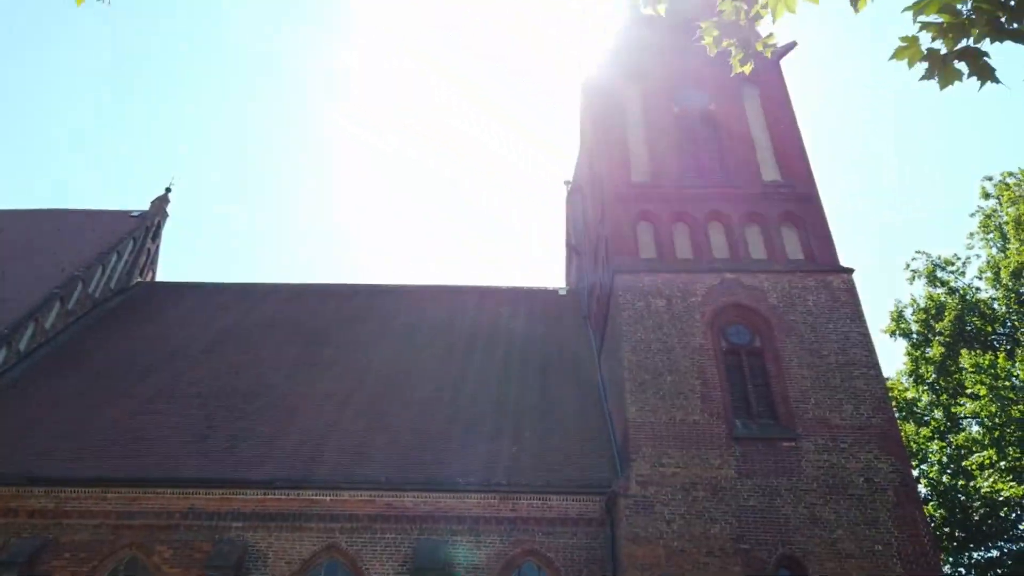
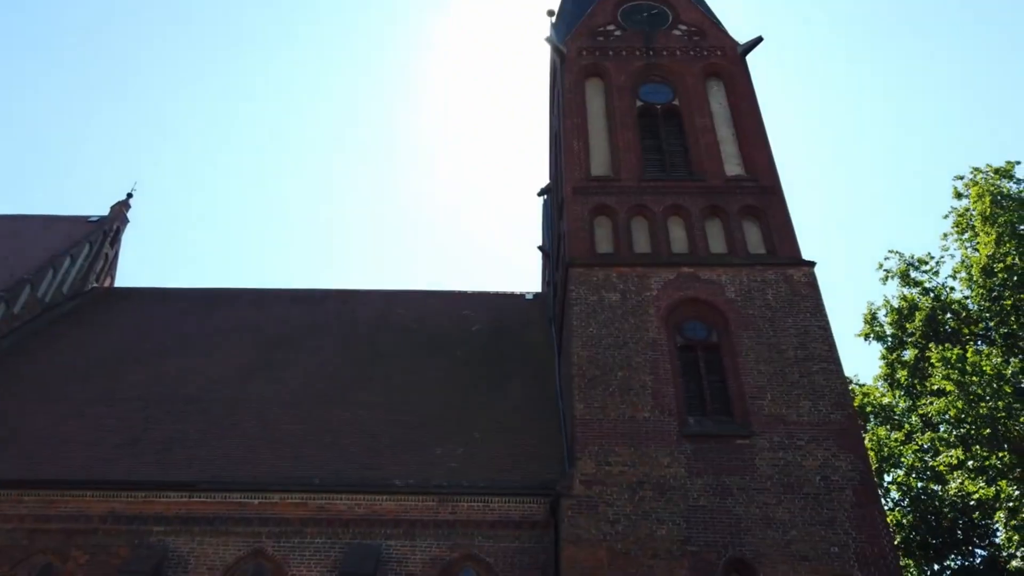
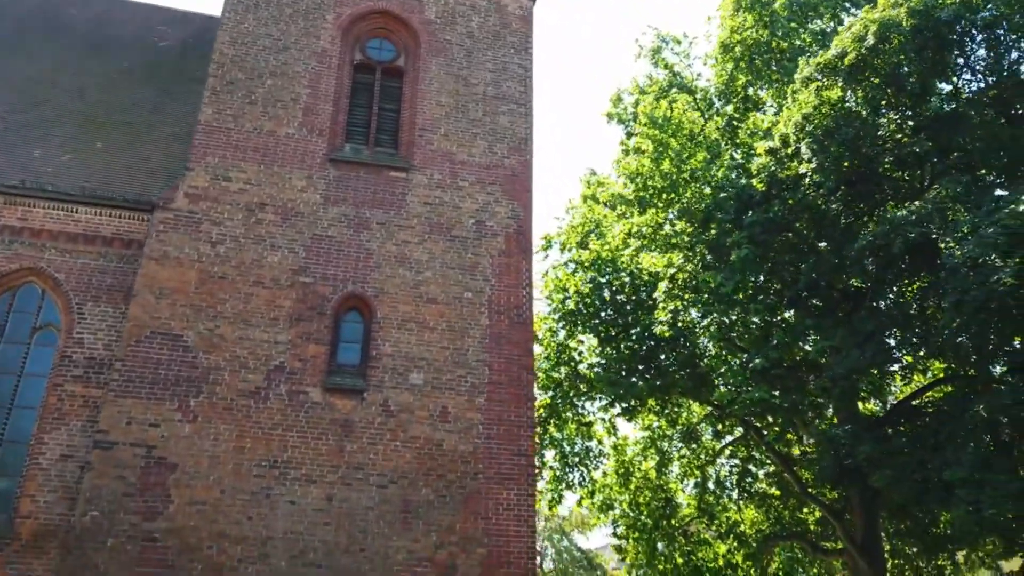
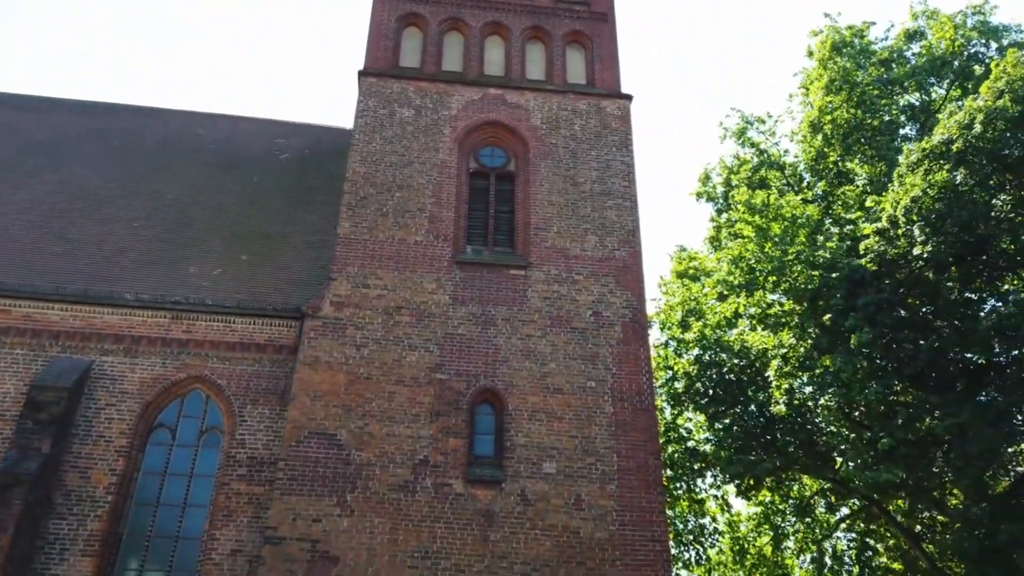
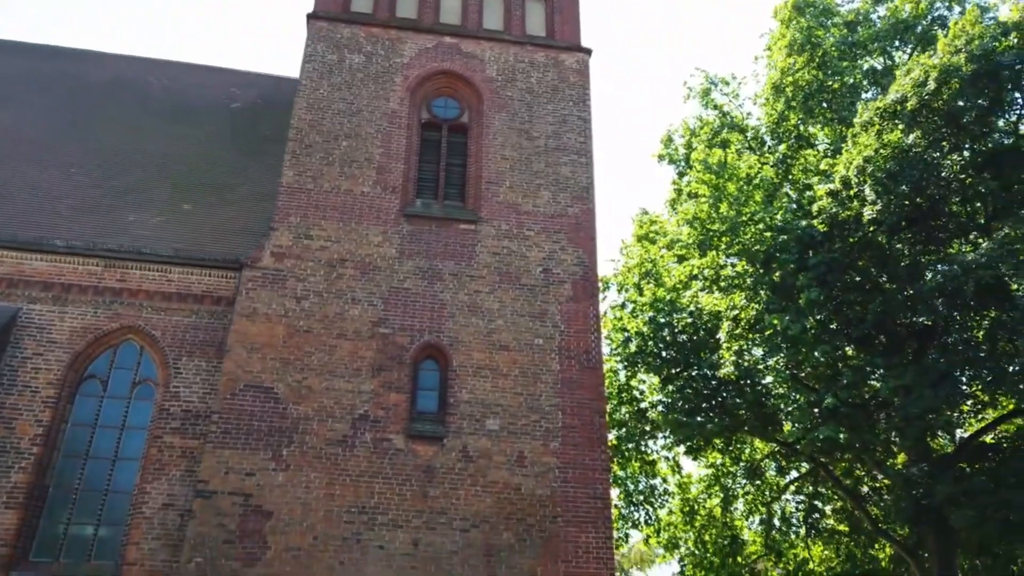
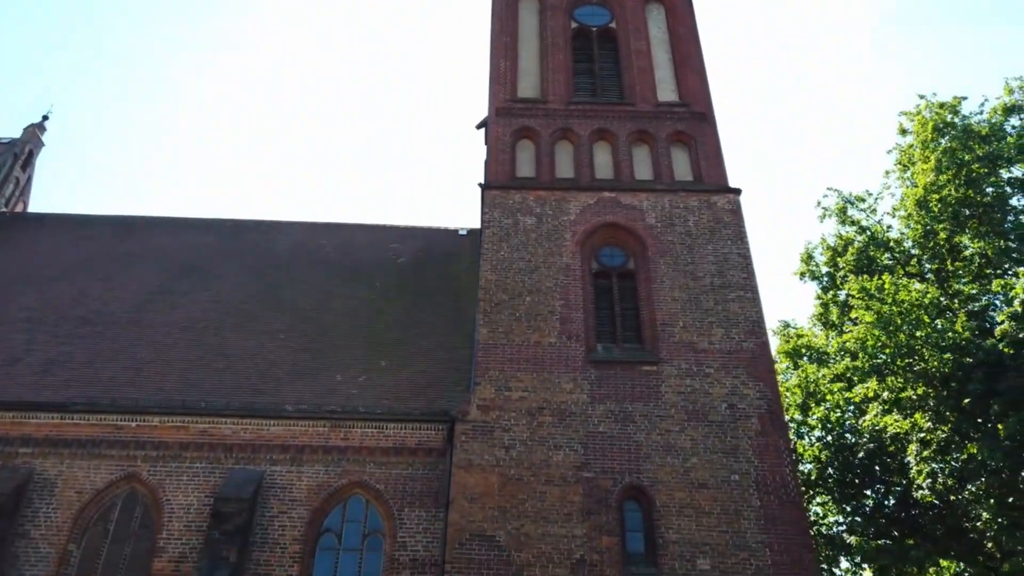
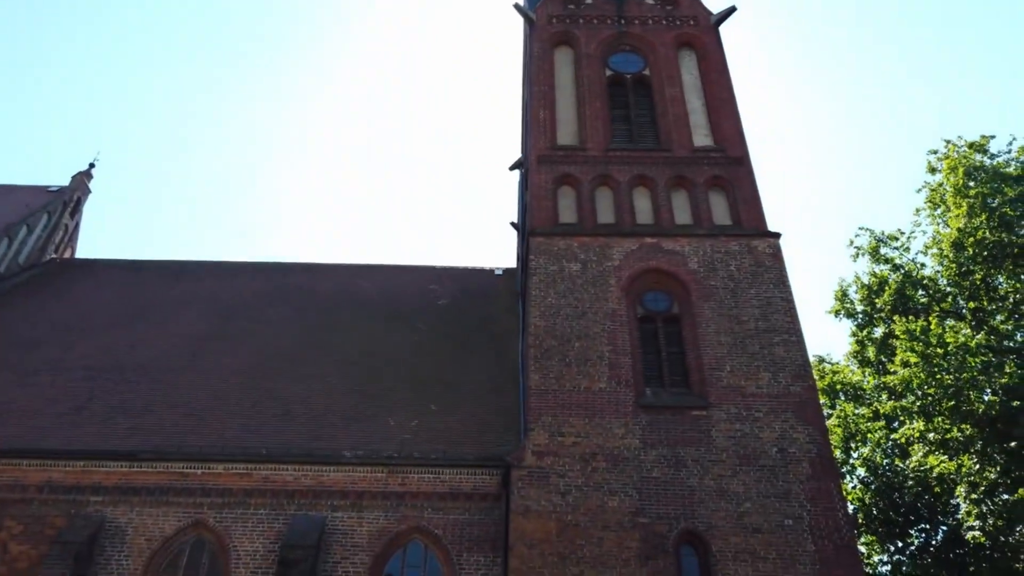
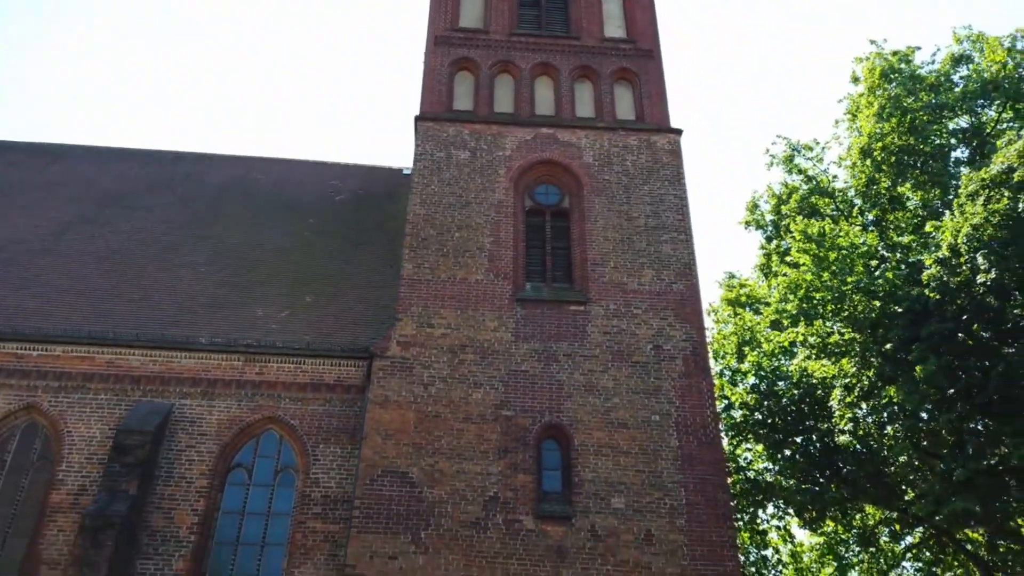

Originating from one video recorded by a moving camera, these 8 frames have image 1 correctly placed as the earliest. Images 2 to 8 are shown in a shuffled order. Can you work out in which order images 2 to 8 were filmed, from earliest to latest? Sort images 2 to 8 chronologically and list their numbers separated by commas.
2, 7, 6, 8, 4, 5, 3
